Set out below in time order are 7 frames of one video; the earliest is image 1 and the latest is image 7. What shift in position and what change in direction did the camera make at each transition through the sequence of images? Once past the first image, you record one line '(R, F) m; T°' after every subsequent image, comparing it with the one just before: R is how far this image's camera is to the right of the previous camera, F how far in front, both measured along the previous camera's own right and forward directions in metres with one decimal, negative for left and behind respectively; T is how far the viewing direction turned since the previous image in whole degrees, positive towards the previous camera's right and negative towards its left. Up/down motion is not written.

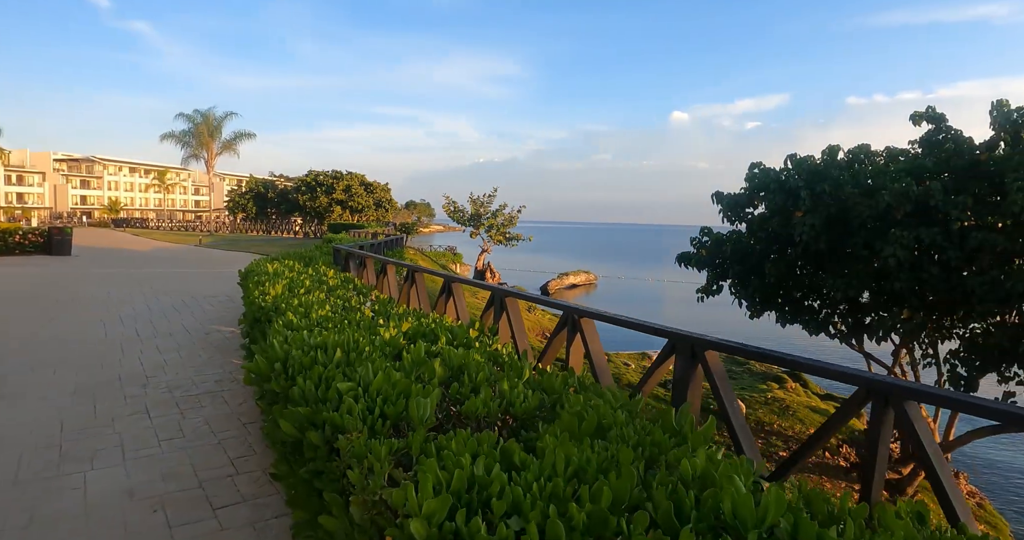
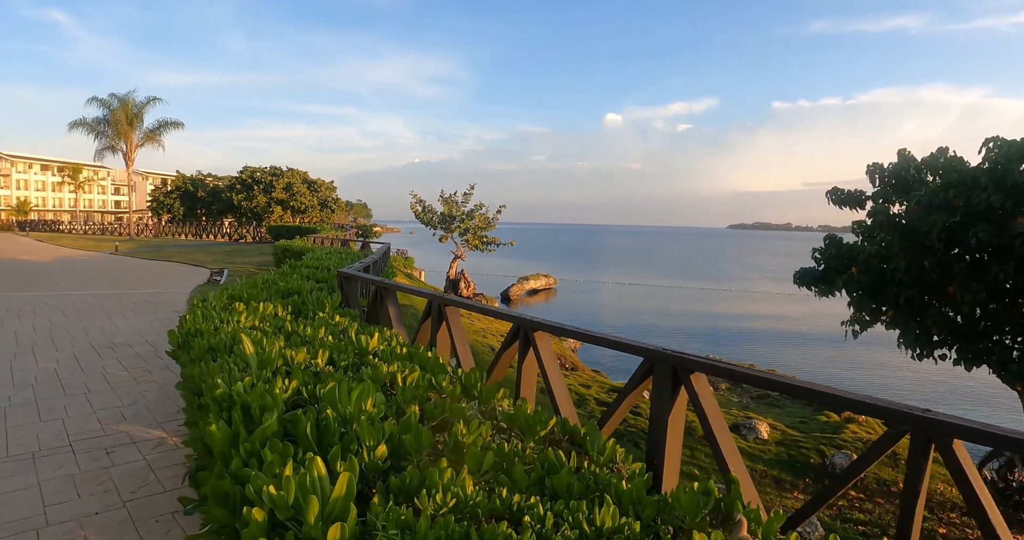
(-1.6, +3.2) m; +6°
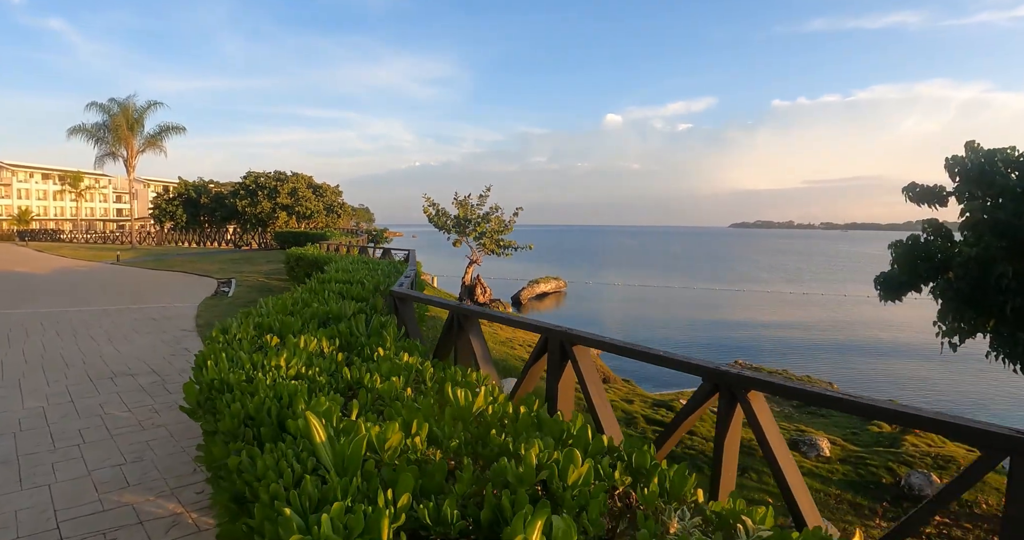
(-0.6, +0.8) m; 0°
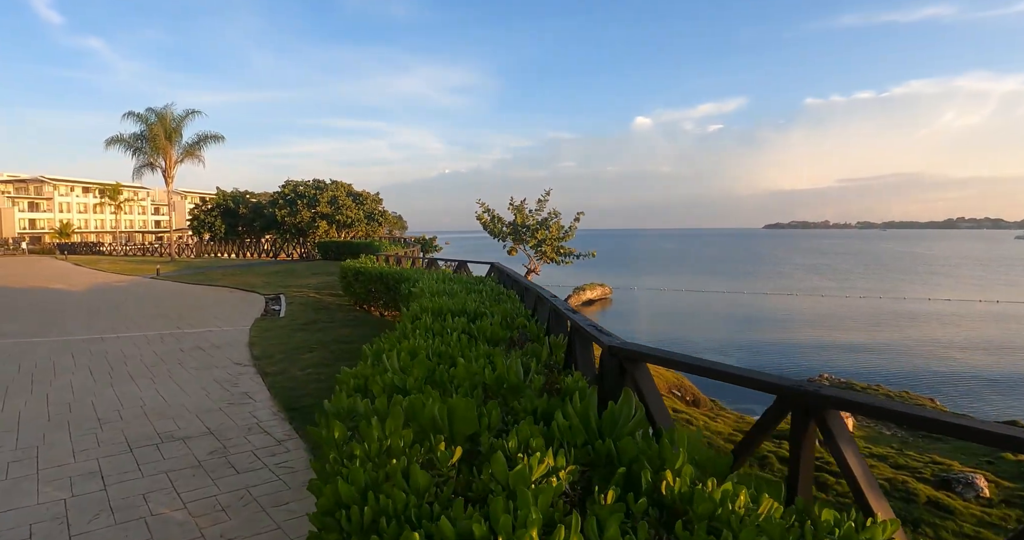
(-1.1, +1.4) m; -3°
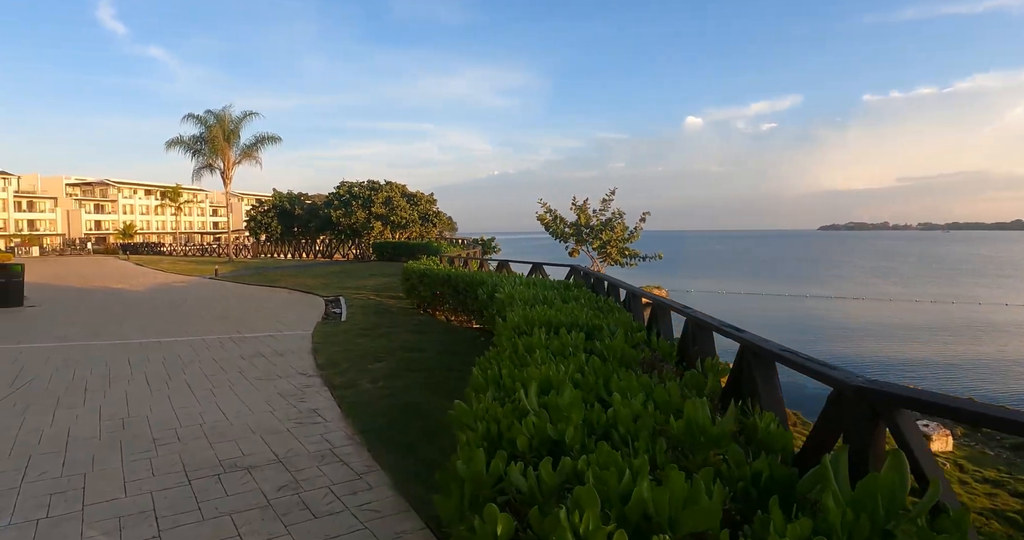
(-0.5, +0.8) m; -4°
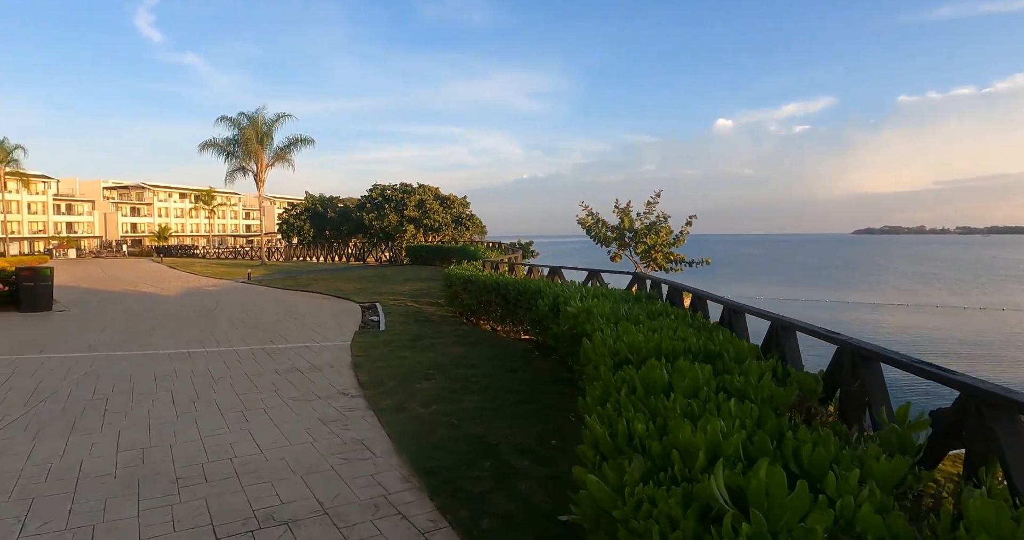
(-0.4, +0.7) m; -3°
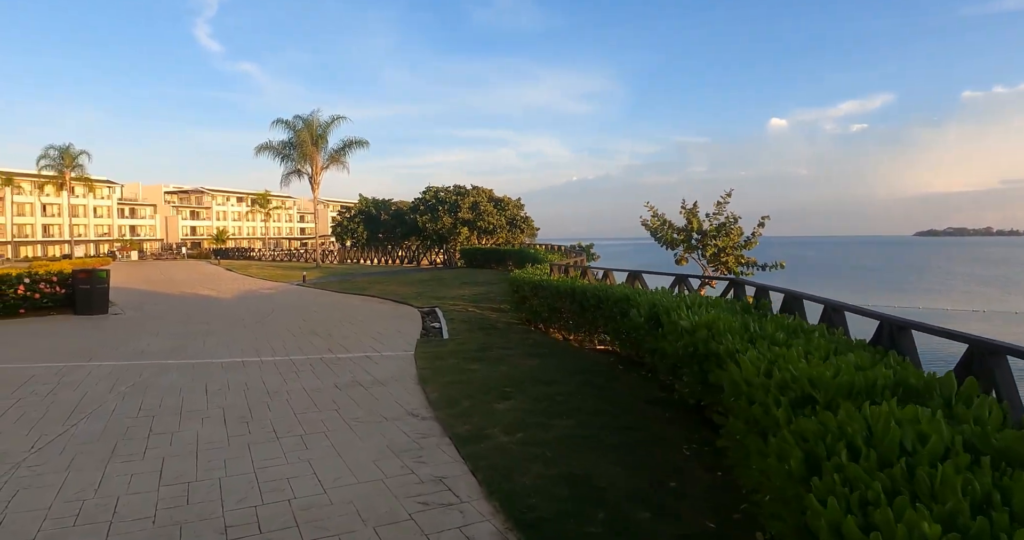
(-0.4, +0.7) m; -5°
